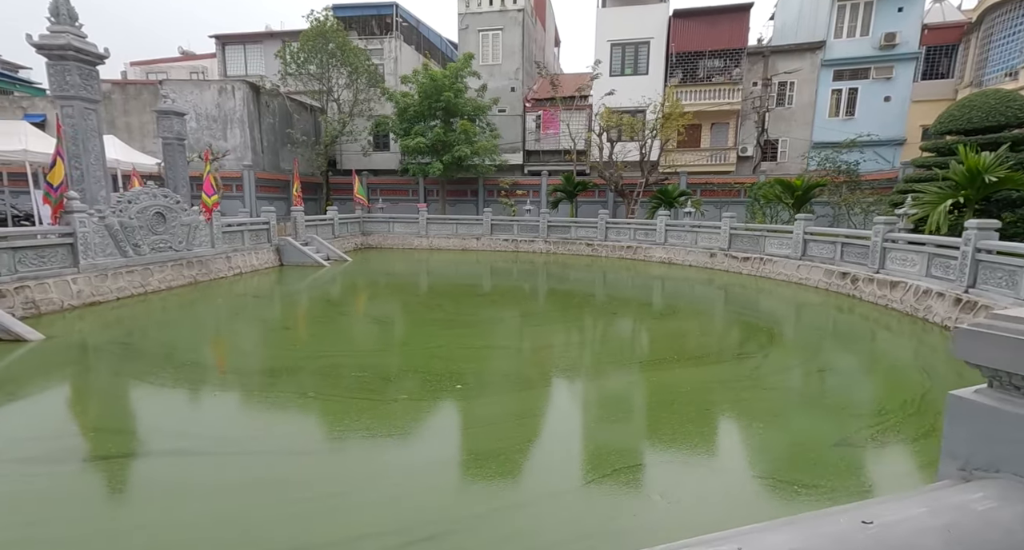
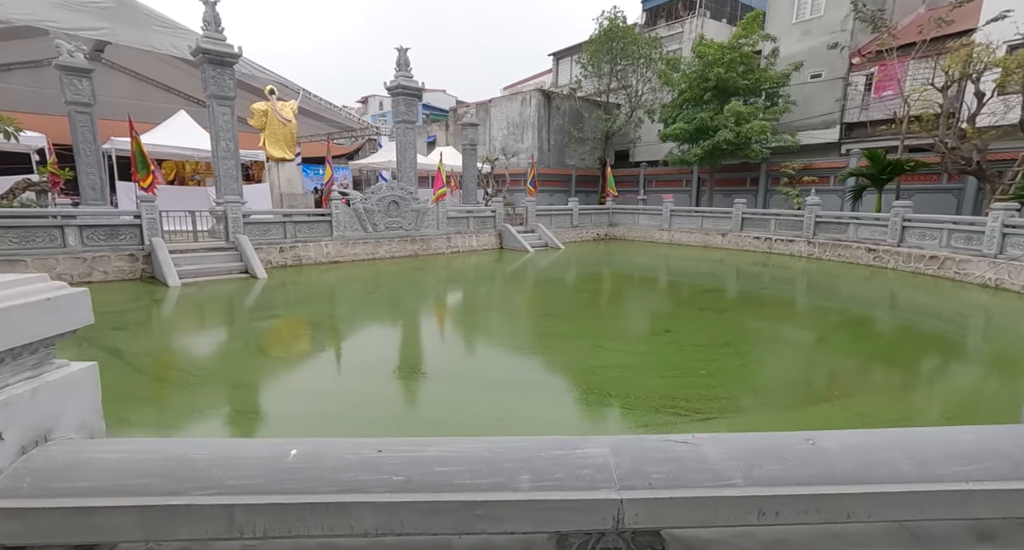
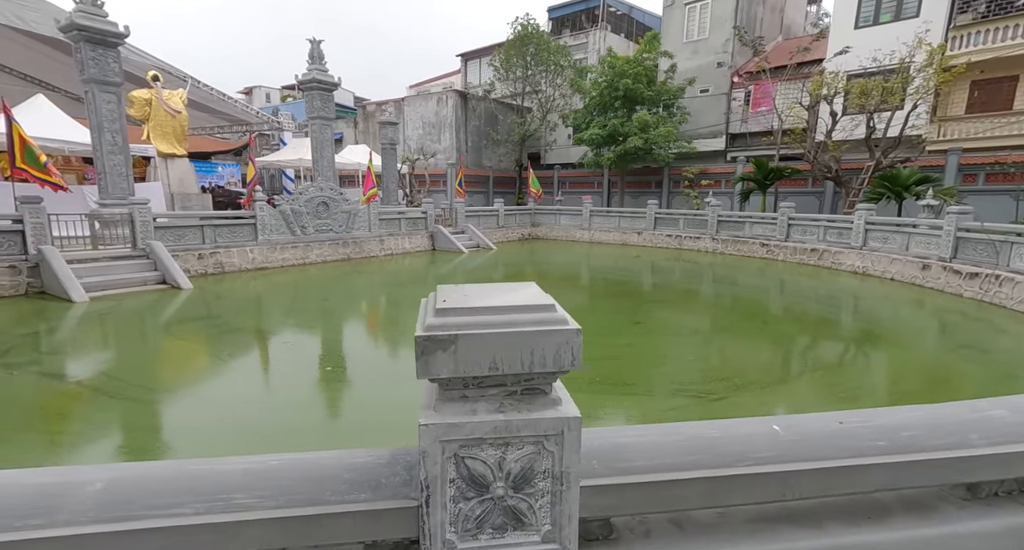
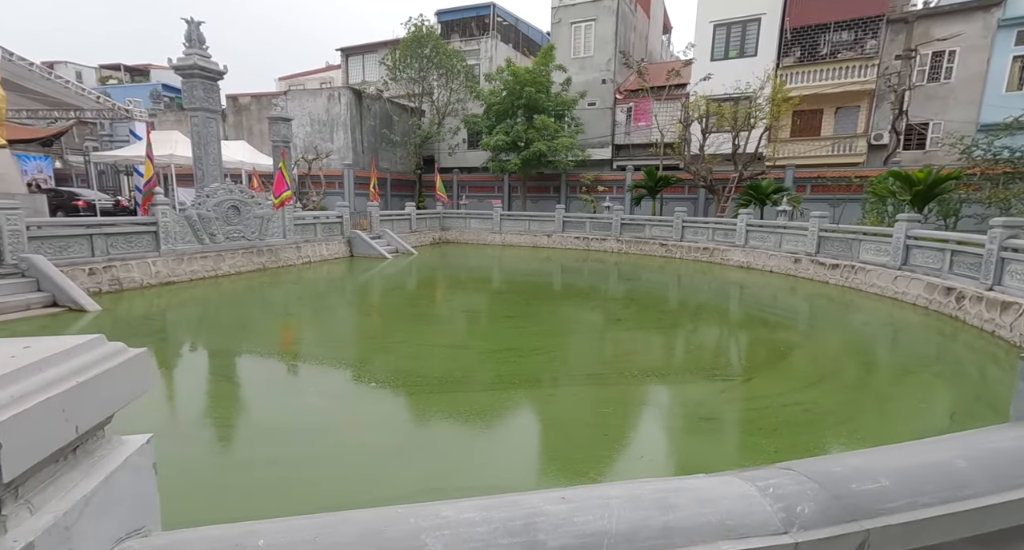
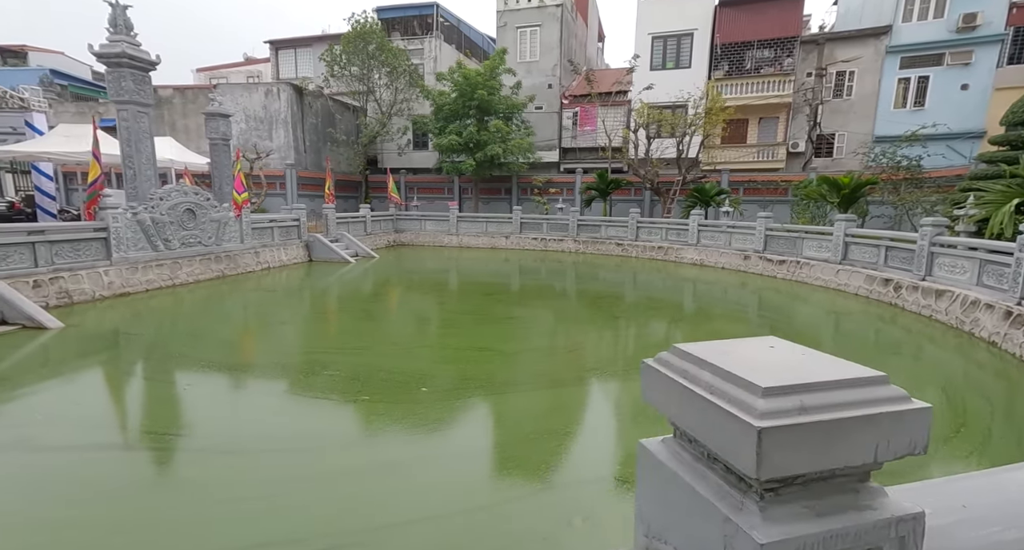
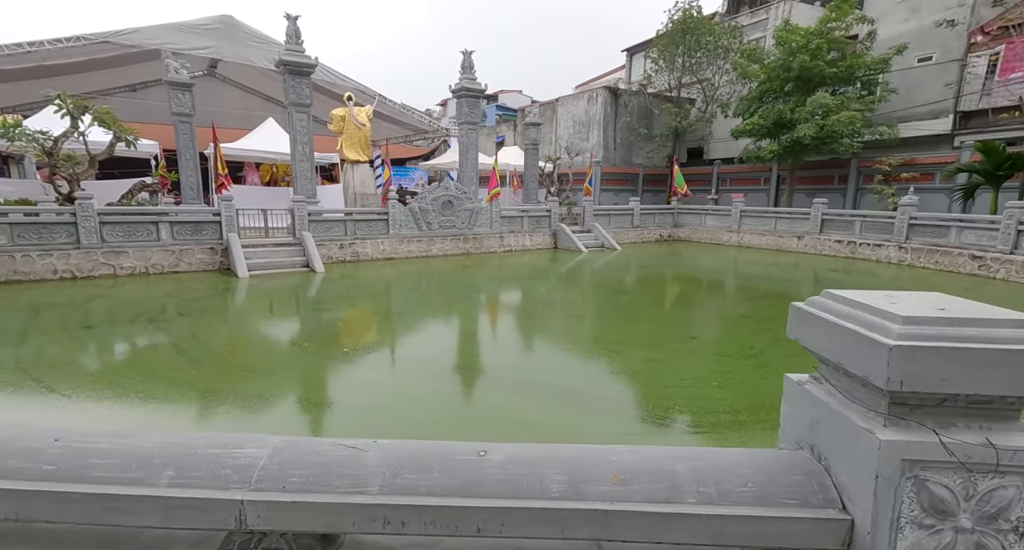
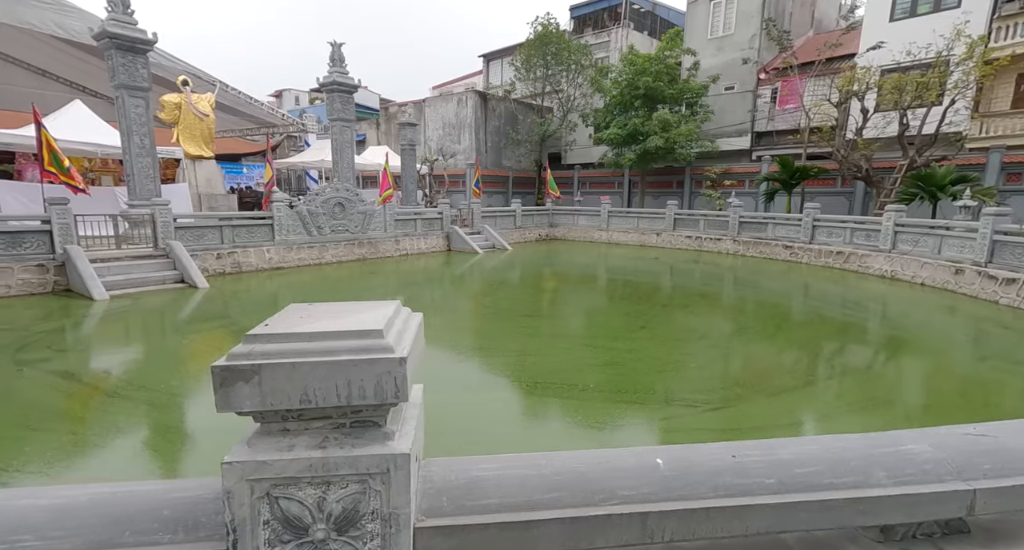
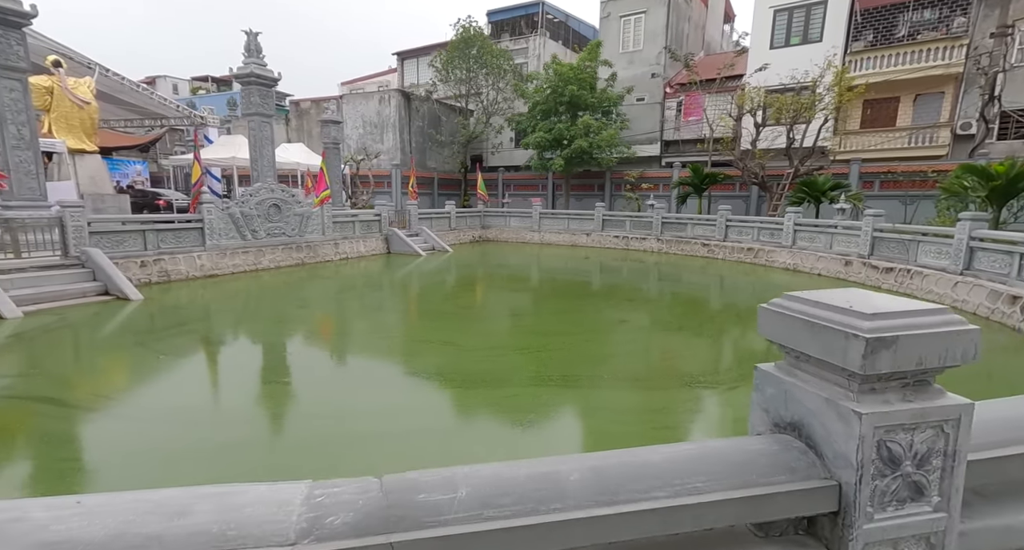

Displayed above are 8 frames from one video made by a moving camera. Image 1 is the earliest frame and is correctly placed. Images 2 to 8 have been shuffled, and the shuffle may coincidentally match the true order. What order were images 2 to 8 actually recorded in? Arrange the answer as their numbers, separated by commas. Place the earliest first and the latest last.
5, 4, 8, 3, 7, 2, 6
